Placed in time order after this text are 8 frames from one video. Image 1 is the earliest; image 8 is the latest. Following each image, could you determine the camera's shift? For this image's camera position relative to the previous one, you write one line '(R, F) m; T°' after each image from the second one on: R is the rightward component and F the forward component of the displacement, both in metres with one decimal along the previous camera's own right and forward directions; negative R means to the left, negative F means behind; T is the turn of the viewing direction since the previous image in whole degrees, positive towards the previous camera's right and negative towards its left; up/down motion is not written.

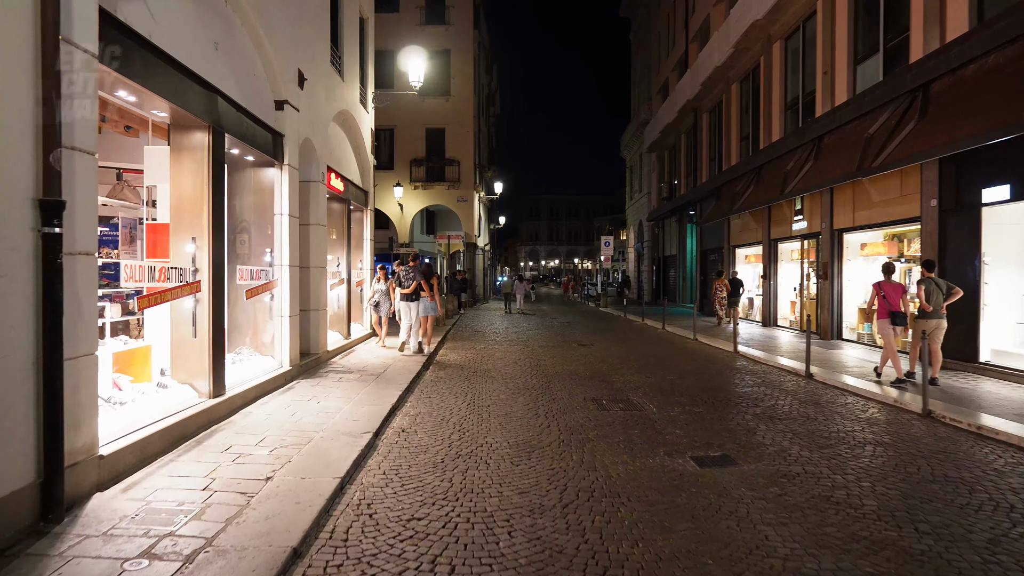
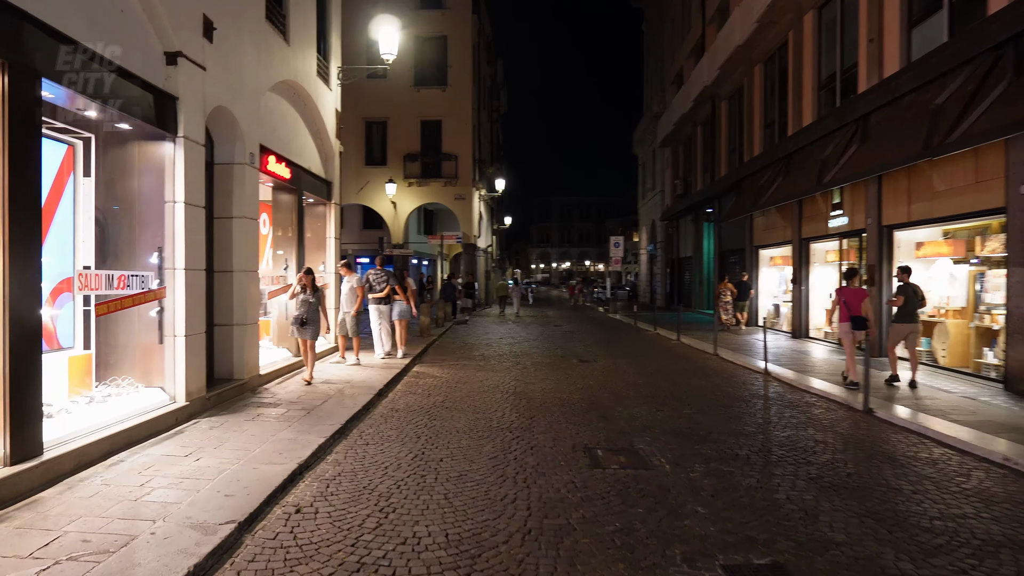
(+0.4, +2.3) m; -1°
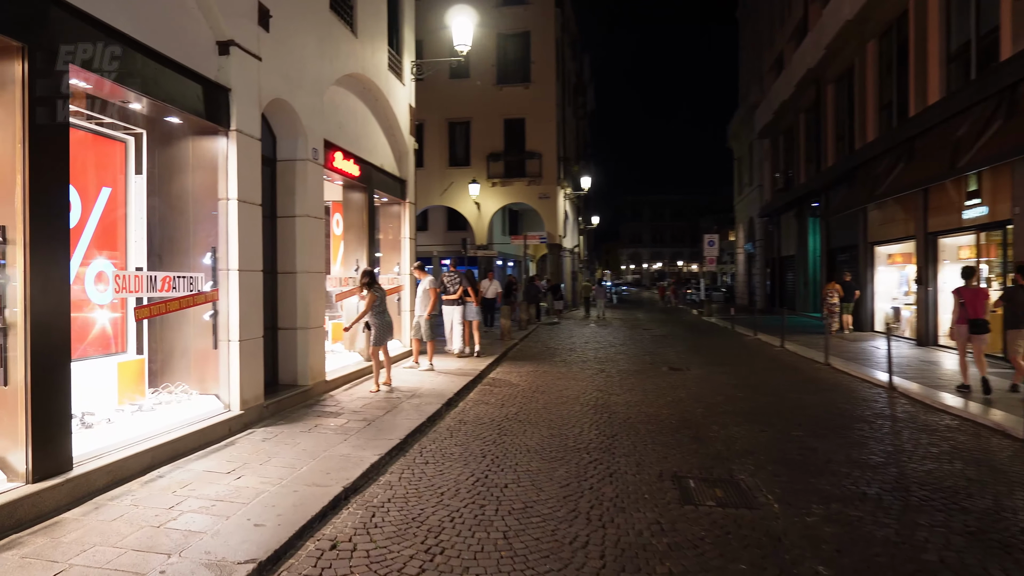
(+0.1, +0.8) m; -7°
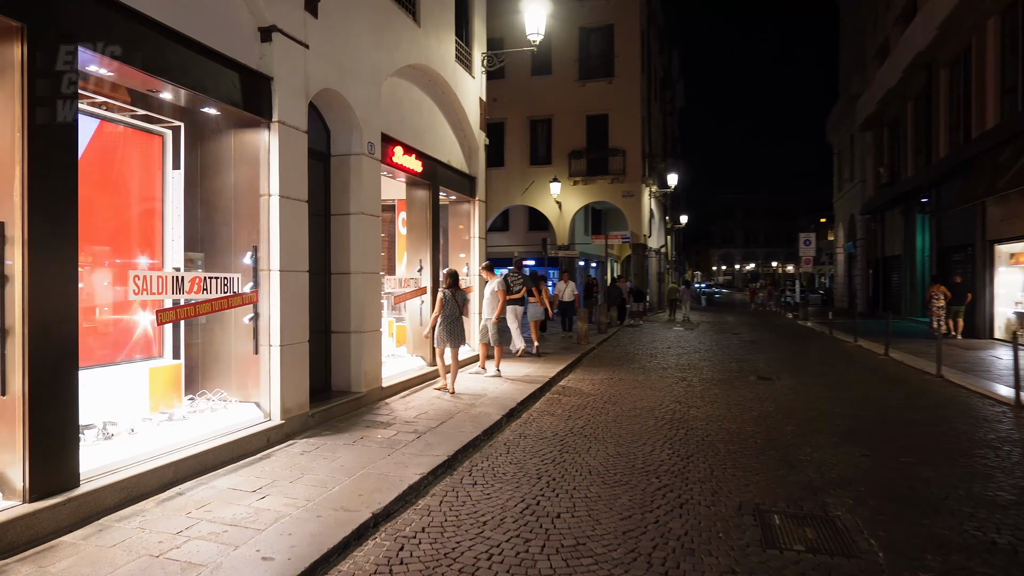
(+0.2, +0.7) m; -7°
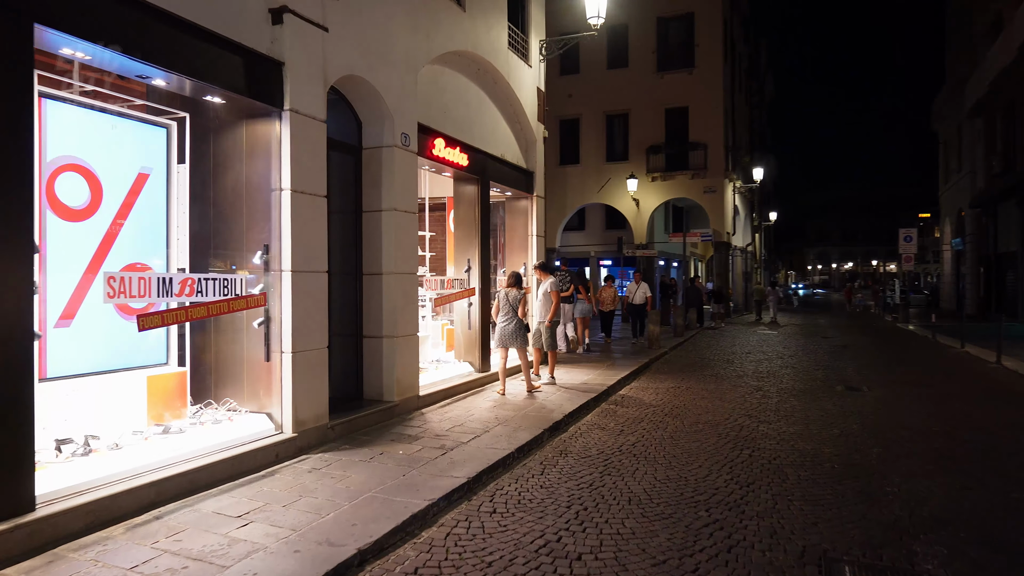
(+0.4, +0.7) m; -7°
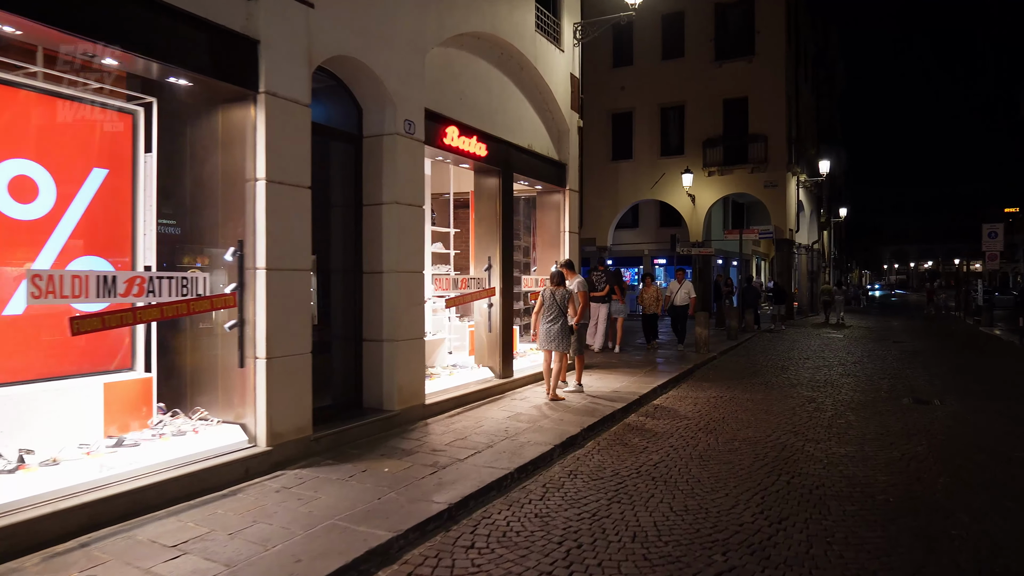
(+0.5, +0.7) m; -5°
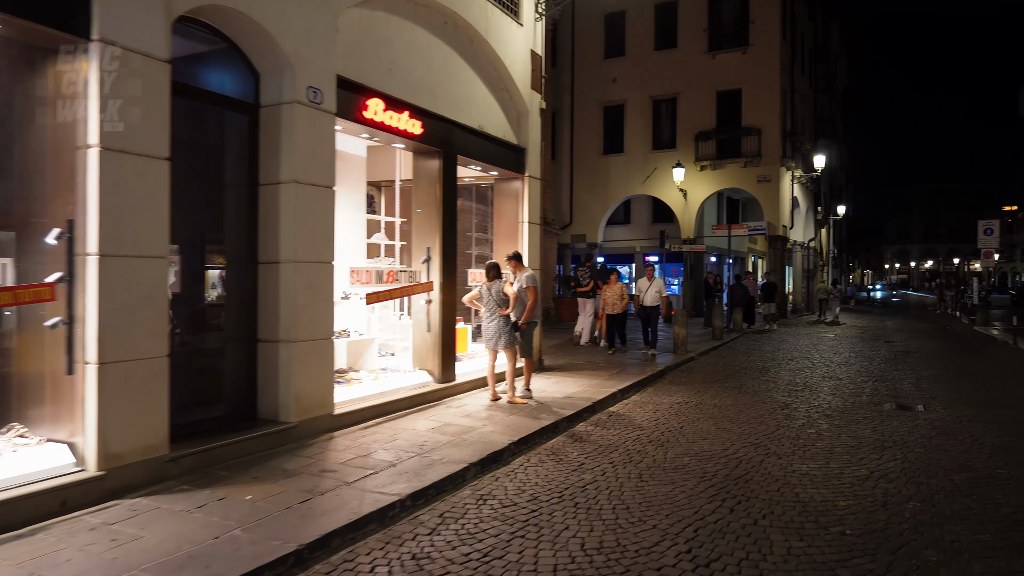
(+0.7, +0.9) m; 0°
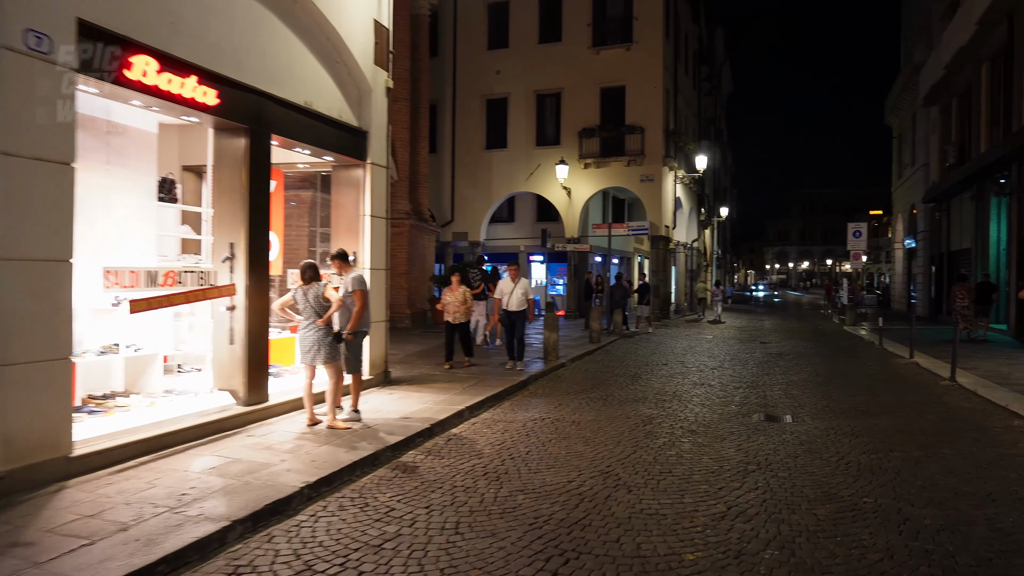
(+0.7, +1.0) m; +8°
